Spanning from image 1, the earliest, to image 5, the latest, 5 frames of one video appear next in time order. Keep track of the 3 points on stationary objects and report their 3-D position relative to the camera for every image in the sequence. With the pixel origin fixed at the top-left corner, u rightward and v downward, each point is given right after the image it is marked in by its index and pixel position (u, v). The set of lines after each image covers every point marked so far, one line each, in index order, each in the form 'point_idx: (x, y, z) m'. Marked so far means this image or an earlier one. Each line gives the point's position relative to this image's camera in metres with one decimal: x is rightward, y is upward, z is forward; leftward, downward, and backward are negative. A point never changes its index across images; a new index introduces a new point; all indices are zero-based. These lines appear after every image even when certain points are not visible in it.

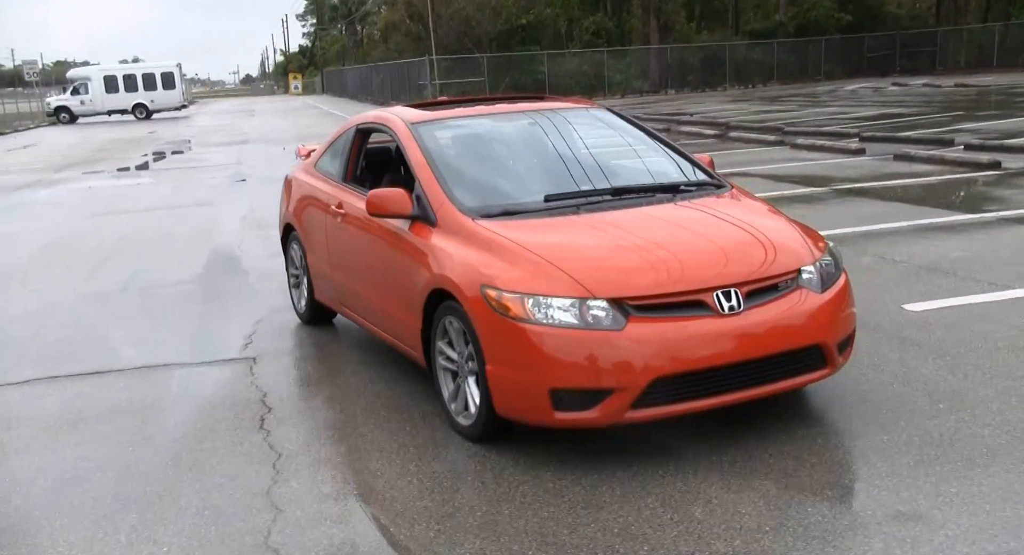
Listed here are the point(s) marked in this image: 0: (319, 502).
0: (-0.8, -0.9, +3.9) m
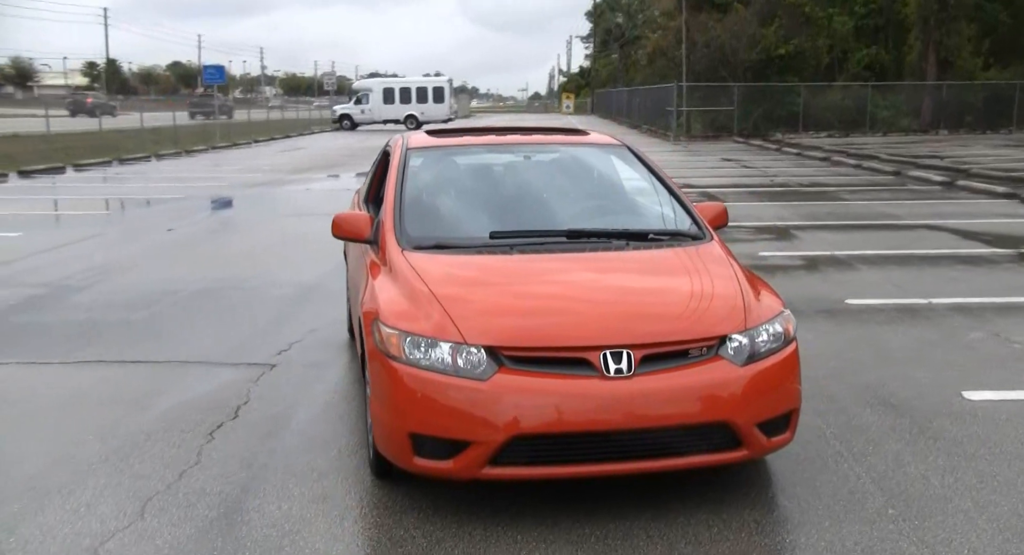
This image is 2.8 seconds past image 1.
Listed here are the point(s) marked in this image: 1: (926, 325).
0: (-1.3, -0.9, +4.0) m
1: (+3.1, -0.4, +7.5) m
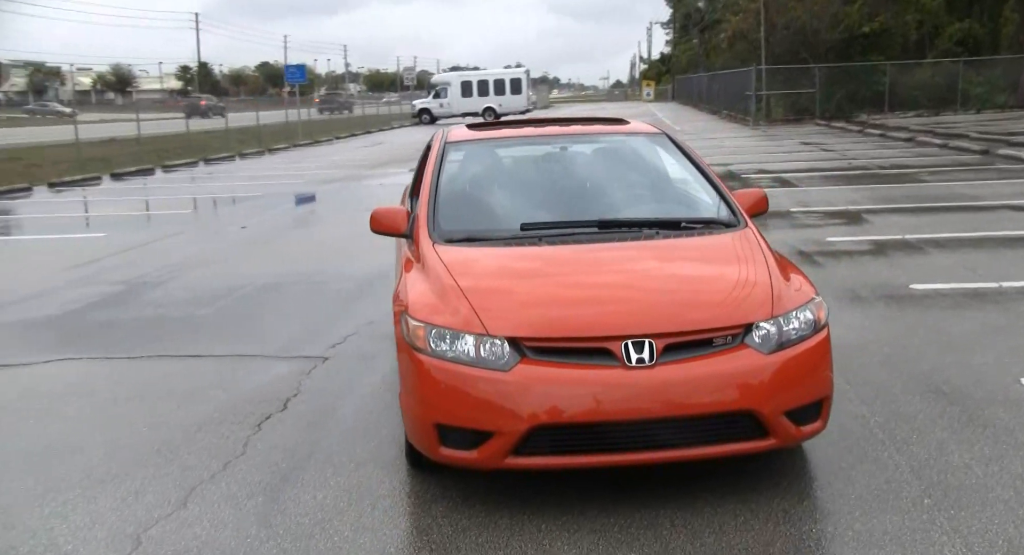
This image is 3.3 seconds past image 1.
0: (-1.2, -0.9, +4.1) m
1: (+3.5, -0.2, +7.2) m
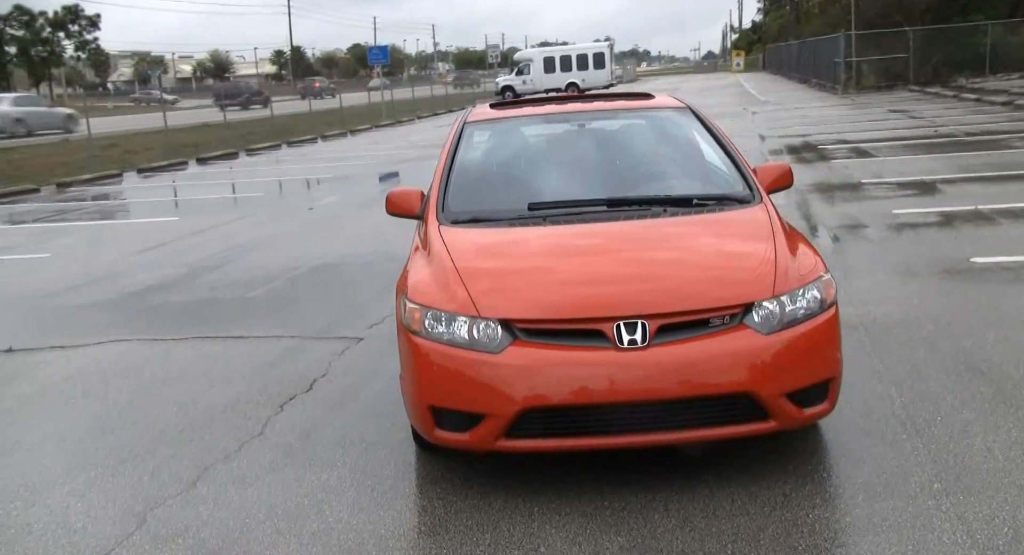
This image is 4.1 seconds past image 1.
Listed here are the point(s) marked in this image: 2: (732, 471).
0: (-1.2, -0.9, +4.2) m
1: (+3.8, 0.0, +6.9) m
2: (+0.9, -0.8, +3.9) m
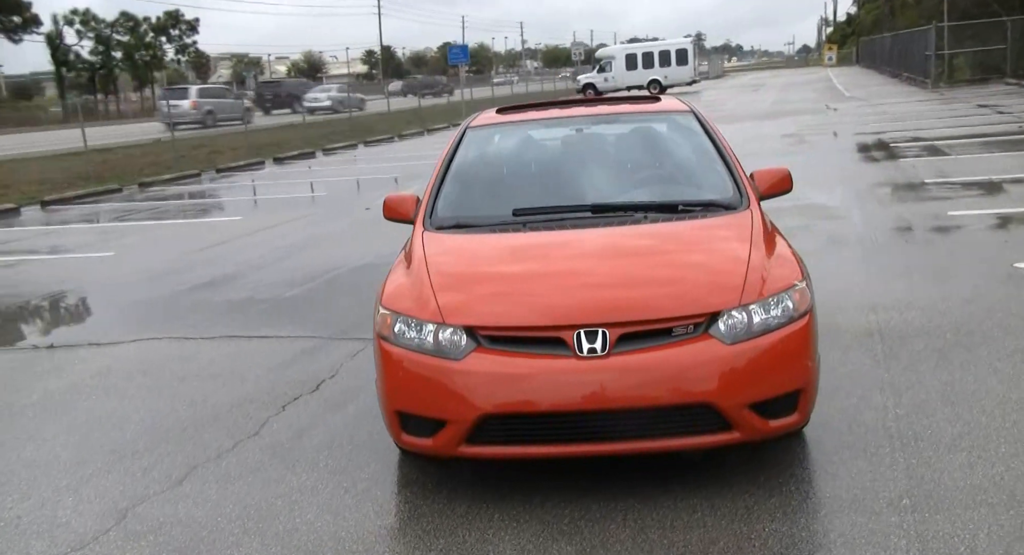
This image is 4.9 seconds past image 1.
0: (-1.3, -0.9, +4.3) m
1: (+3.9, -0.1, +6.6) m
2: (+0.8, -0.8, +3.9) m
